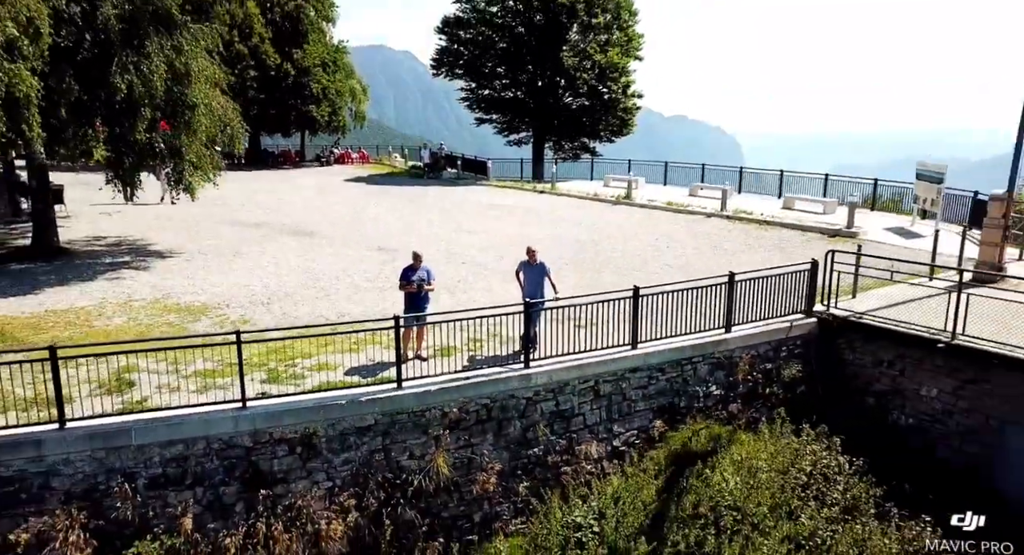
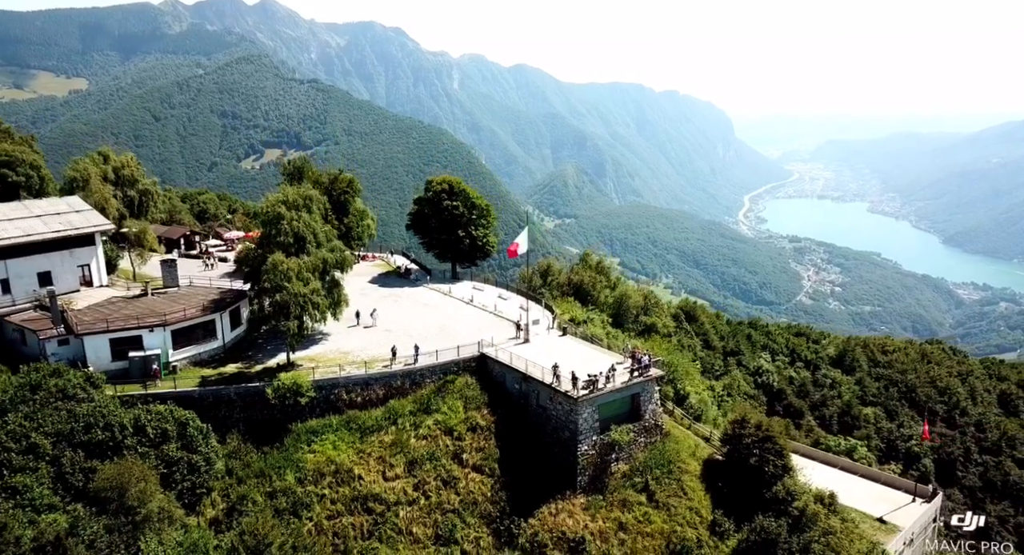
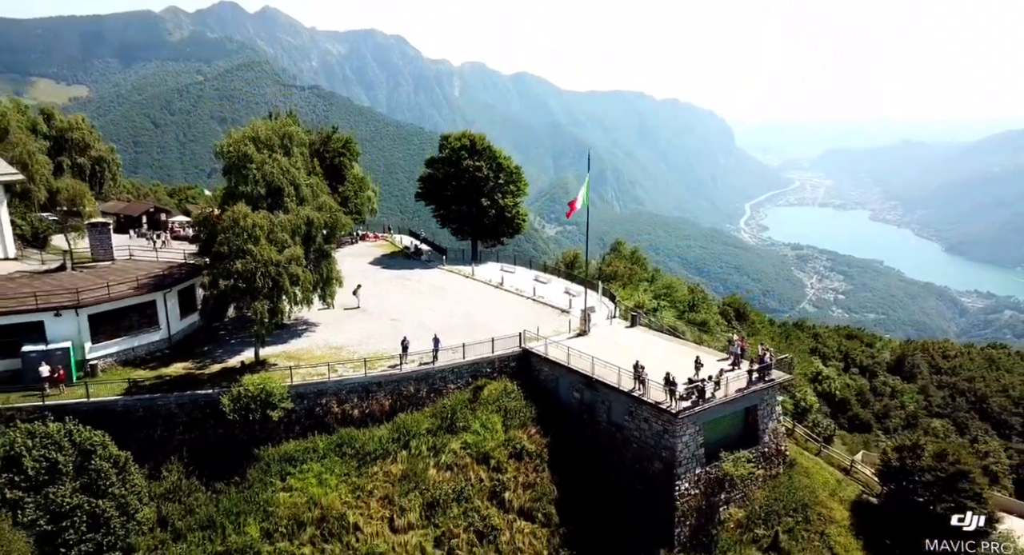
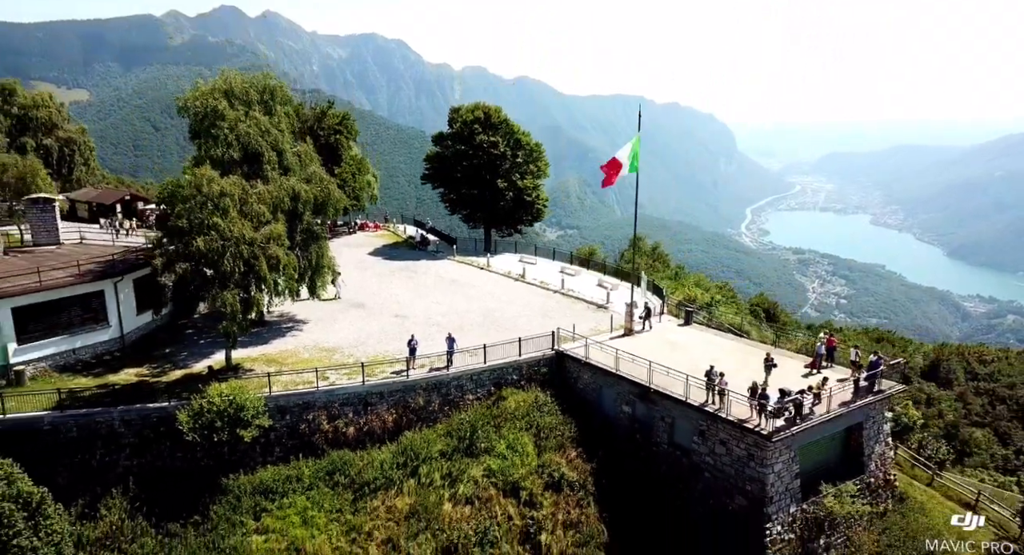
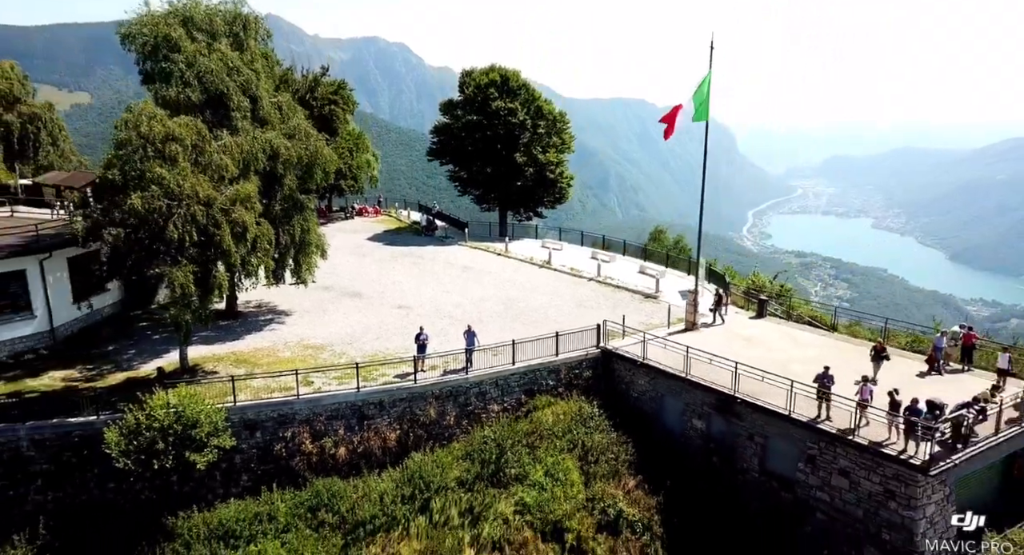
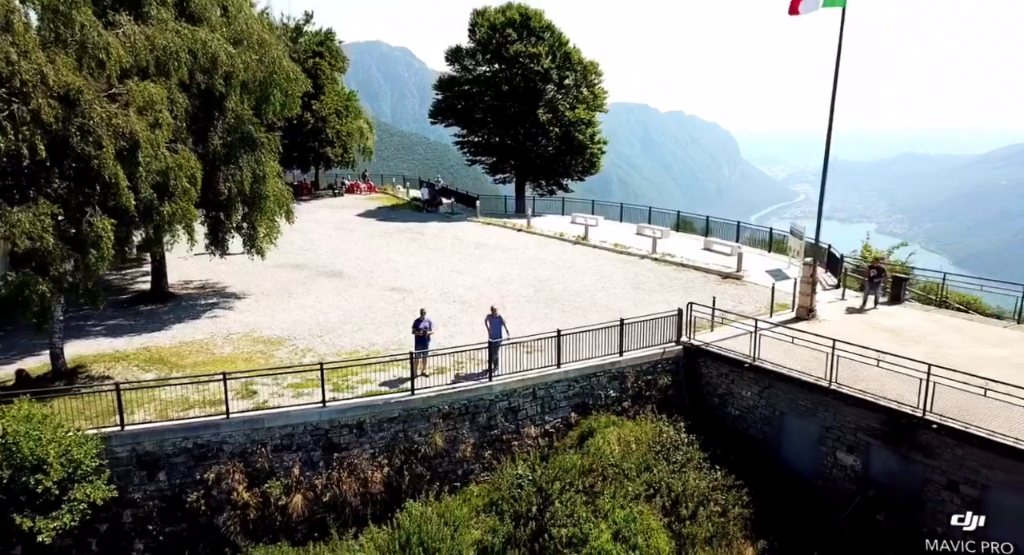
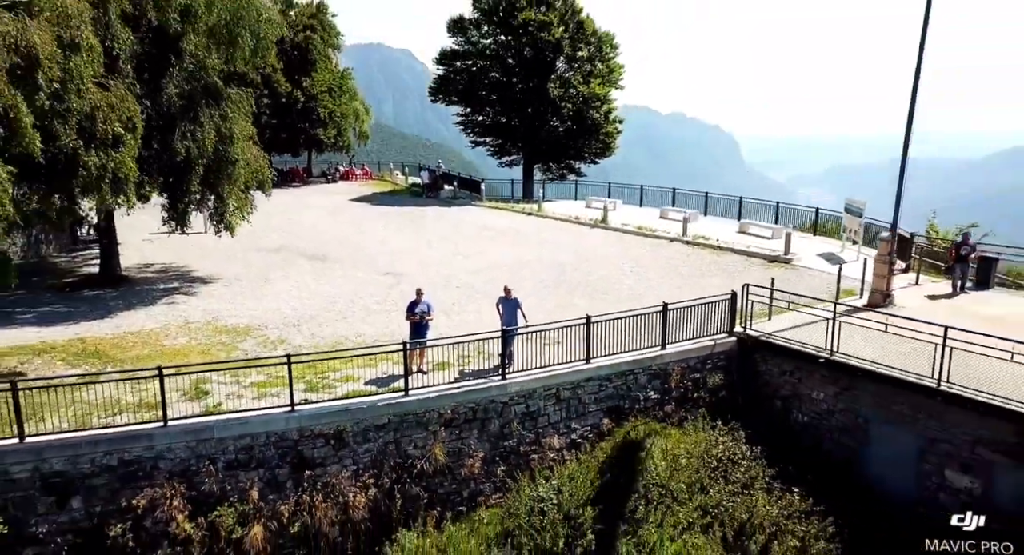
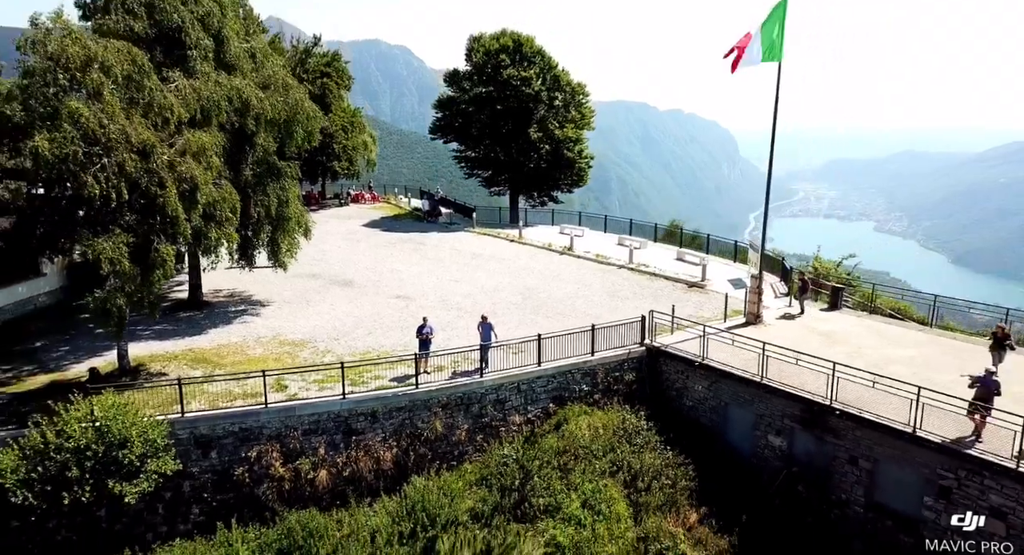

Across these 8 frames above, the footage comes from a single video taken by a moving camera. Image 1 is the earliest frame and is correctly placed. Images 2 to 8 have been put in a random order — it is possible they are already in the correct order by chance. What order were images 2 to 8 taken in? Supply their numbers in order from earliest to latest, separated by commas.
7, 6, 8, 5, 4, 3, 2
